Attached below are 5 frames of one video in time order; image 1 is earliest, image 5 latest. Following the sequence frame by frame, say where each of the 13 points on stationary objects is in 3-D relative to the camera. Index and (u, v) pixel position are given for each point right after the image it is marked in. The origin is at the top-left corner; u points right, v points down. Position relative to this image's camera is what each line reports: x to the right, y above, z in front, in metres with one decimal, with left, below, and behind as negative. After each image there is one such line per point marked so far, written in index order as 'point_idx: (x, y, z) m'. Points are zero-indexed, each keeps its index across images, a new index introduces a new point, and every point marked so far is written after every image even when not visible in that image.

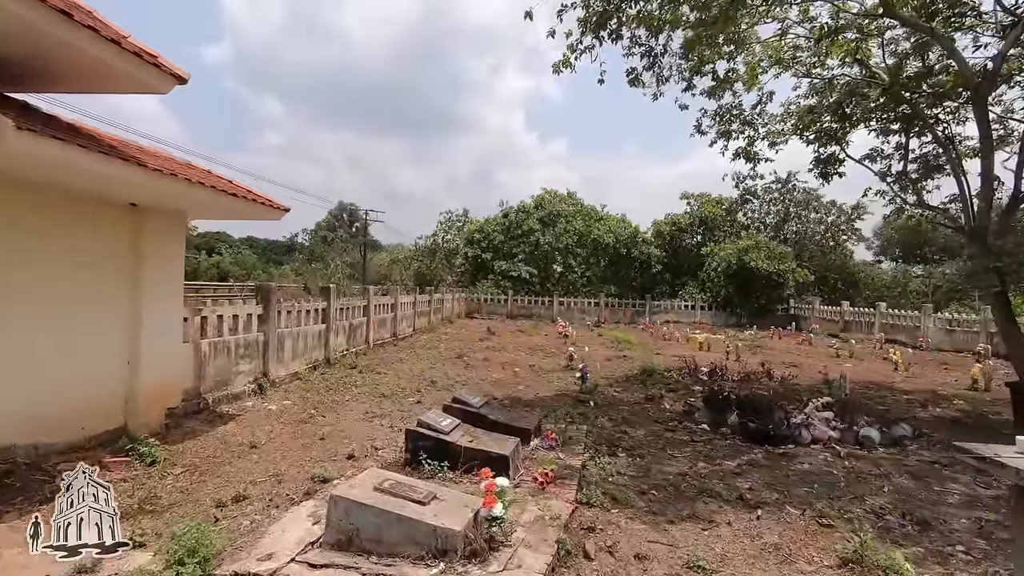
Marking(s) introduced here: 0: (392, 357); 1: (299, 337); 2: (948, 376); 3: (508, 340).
0: (-2.5, -1.4, +11.5) m
1: (-3.4, -0.8, +8.9) m
2: (+9.3, -1.9, +11.7) m
3: (-0.1, -1.5, +15.7) m
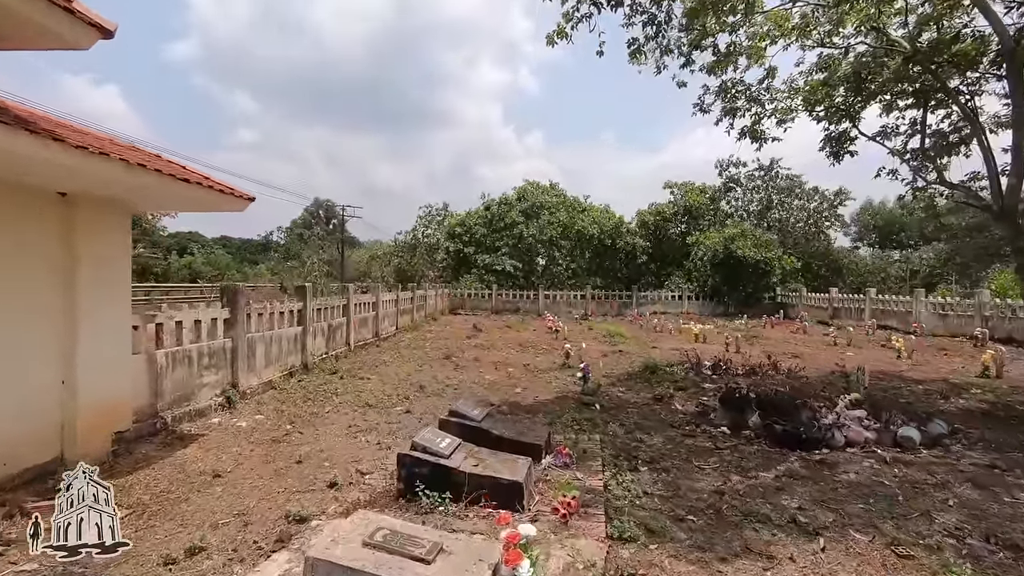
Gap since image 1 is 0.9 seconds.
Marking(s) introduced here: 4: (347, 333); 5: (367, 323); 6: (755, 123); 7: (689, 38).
0: (-2.7, -1.4, +10.7) m
1: (-3.5, -0.8, +8.1) m
2: (+9.1, -1.6, +11.4) m
3: (-0.4, -1.4, +15.0) m
4: (-3.4, -0.9, +11.5) m
5: (-3.4, -0.8, +13.1) m
6: (+3.6, +2.5, +8.2) m
7: (+2.6, +3.7, +8.2) m
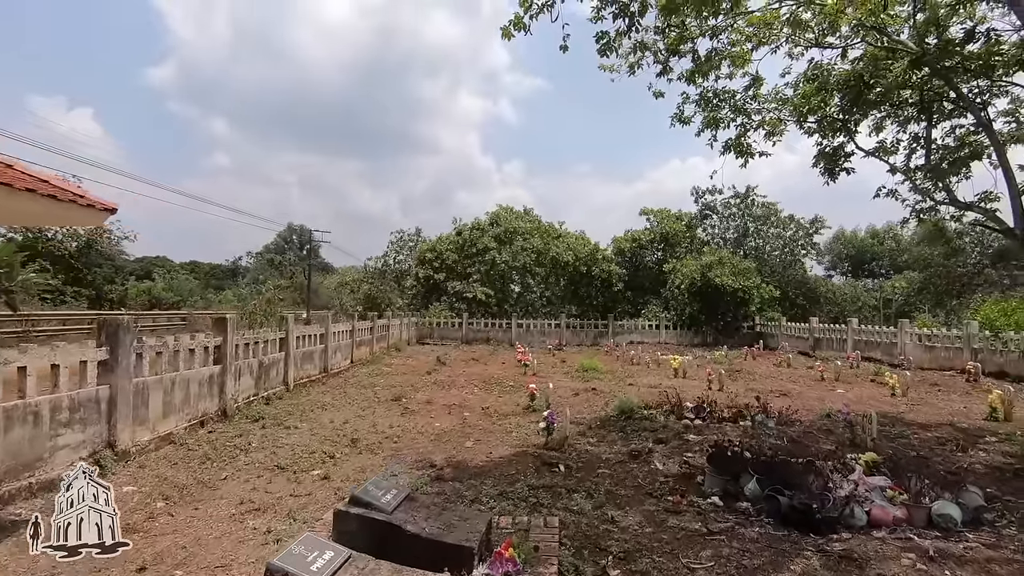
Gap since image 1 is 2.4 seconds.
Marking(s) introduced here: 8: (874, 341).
0: (-3.4, -1.9, +9.4) m
1: (-4.1, -1.2, +6.7) m
2: (+8.4, -2.2, +10.5) m
3: (-1.3, -2.1, +13.8) m
4: (-4.2, -1.5, +10.1) m
5: (-4.2, -1.5, +11.7) m
6: (+3.0, +2.0, +7.3) m
7: (+2.0, +3.3, +7.3) m
8: (+11.9, -1.7, +18.0) m
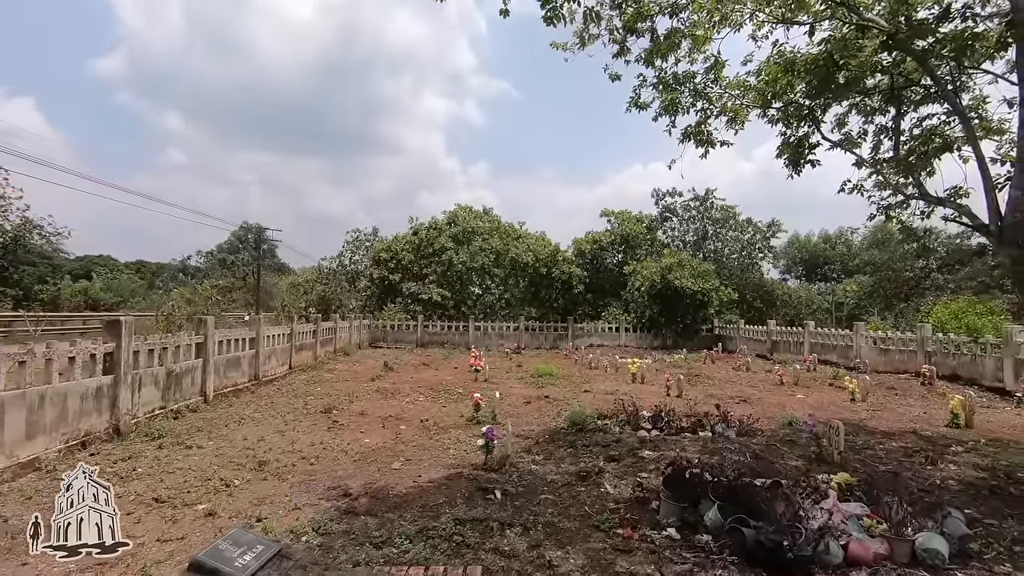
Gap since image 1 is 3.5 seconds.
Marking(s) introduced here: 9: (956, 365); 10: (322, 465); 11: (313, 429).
0: (-4.3, -1.9, +8.4) m
1: (-4.8, -1.2, +5.7) m
2: (+7.4, -2.2, +10.2) m
3: (-2.5, -2.1, +12.9) m
4: (-5.1, -1.5, +9.1) m
5: (-5.2, -1.5, +10.6) m
6: (+2.3, +2.0, +6.7) m
7: (+1.3, +3.3, +6.7) m
8: (+10.4, -1.8, +18.0) m
9: (+11.3, -2.0, +14.0) m
10: (-2.0, -1.9, +5.8) m
11: (-2.7, -1.9, +7.4) m
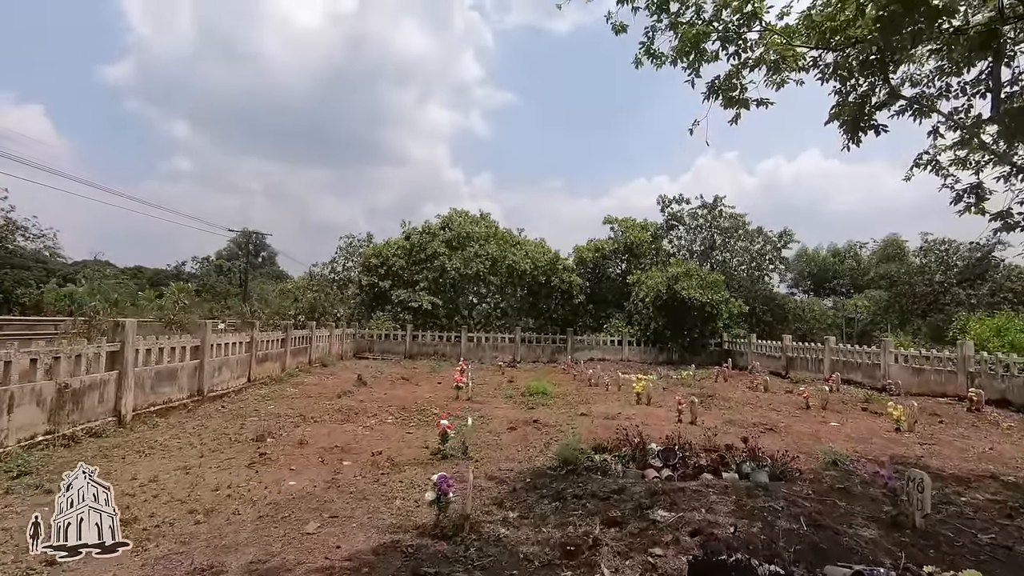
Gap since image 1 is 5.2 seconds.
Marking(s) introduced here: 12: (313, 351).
0: (-4.5, -1.9, +6.8) m
1: (-5.1, -1.1, +4.1) m
2: (+7.1, -2.4, +8.6) m
3: (-2.7, -2.2, +11.3) m
4: (-5.3, -1.5, +7.5) m
5: (-5.5, -1.5, +9.0) m
6: (+2.1, +2.0, +5.2) m
7: (+1.1, +3.3, +5.2) m
8: (+10.2, -2.2, +16.3) m
9: (+11.0, -2.3, +12.3) m
10: (-2.3, -1.8, +4.2) m
11: (-3.0, -1.9, +5.8) m
12: (-6.2, -2.0, +17.0) m
